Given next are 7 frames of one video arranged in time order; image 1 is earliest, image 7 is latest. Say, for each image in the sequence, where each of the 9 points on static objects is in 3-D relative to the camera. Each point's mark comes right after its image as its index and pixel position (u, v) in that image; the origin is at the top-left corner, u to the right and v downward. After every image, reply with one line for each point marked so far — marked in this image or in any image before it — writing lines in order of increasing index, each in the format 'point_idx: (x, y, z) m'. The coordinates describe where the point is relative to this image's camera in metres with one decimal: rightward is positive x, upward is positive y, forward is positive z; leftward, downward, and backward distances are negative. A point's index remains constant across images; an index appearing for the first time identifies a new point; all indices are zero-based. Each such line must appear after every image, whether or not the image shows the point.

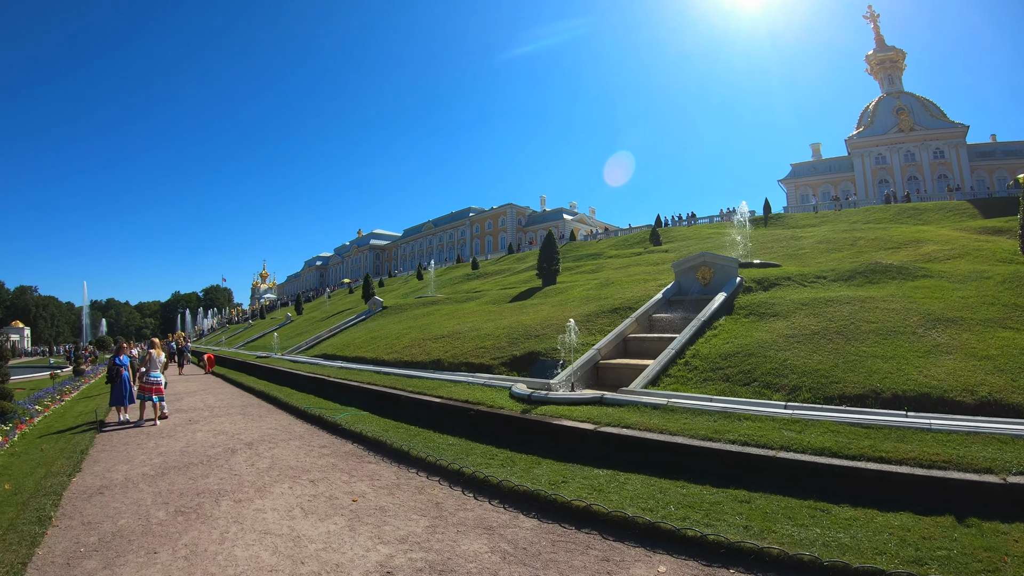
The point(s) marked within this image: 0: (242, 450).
0: (-4.5, -2.8, +8.3) m
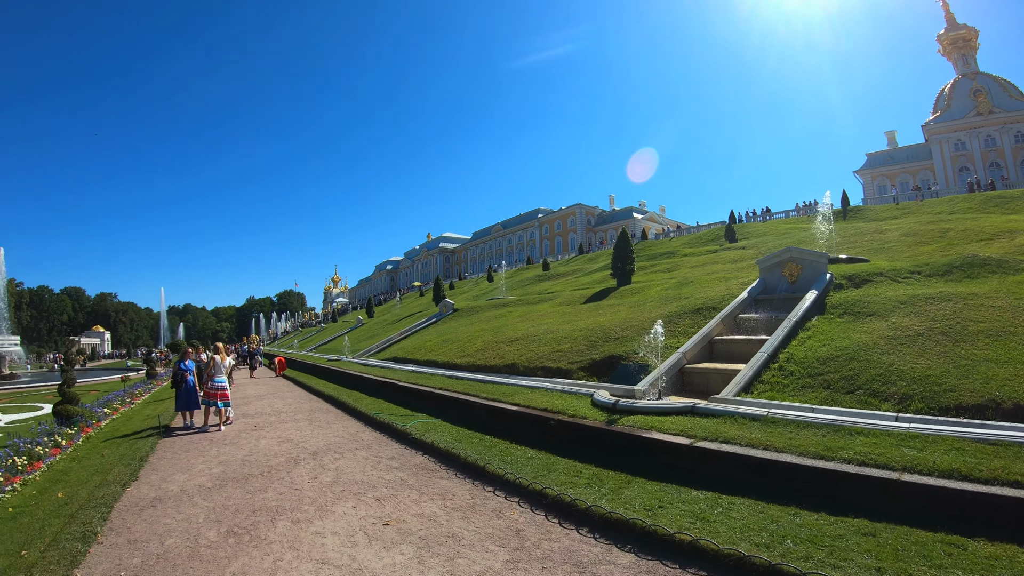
0: (-3.1, -2.7, +7.6) m
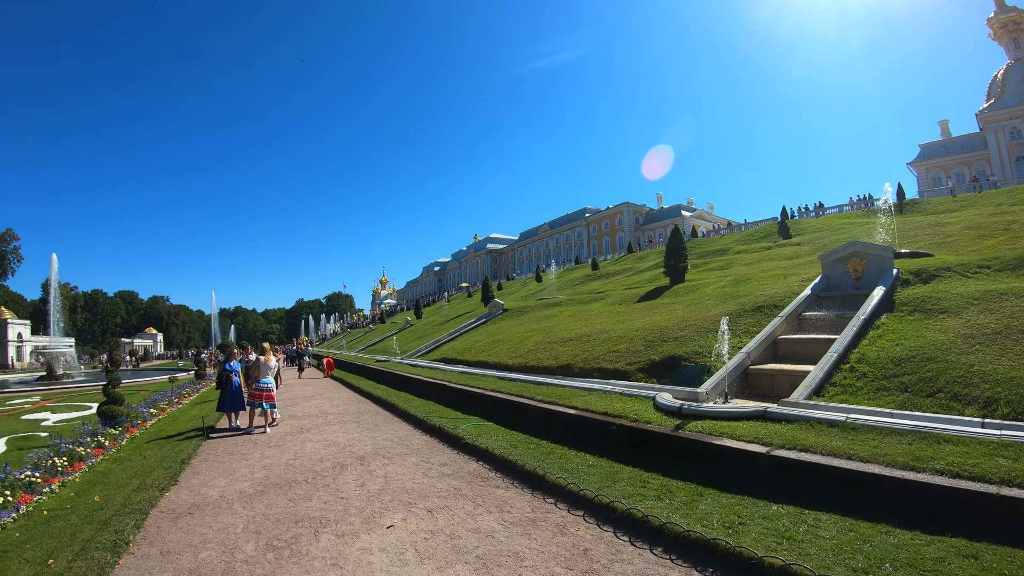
0: (-2.2, -2.6, +7.0) m
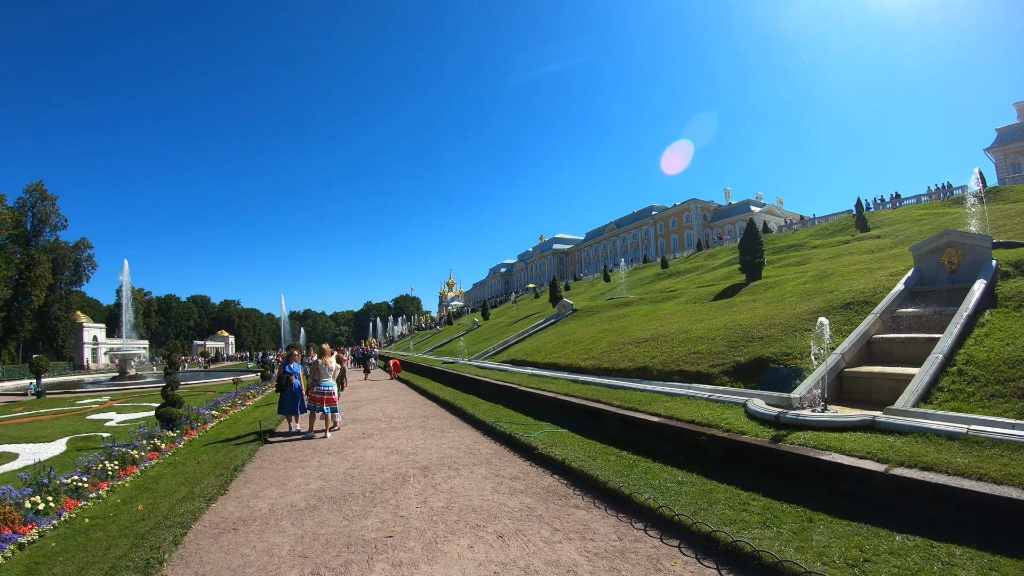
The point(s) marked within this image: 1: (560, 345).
0: (-1.2, -2.5, +6.2) m
1: (+2.0, -2.1, +18.0) m
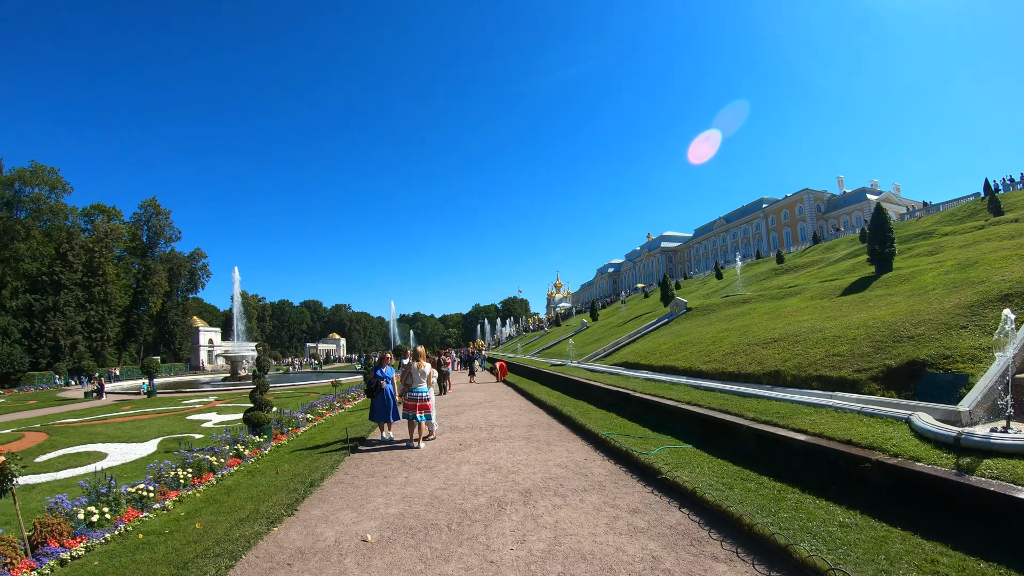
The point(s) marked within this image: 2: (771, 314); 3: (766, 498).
0: (-0.1, -2.3, +5.1) m
1: (+5.1, -1.9, +16.1) m
2: (+8.7, -0.9, +16.8) m
3: (+2.9, -2.4, +5.6) m
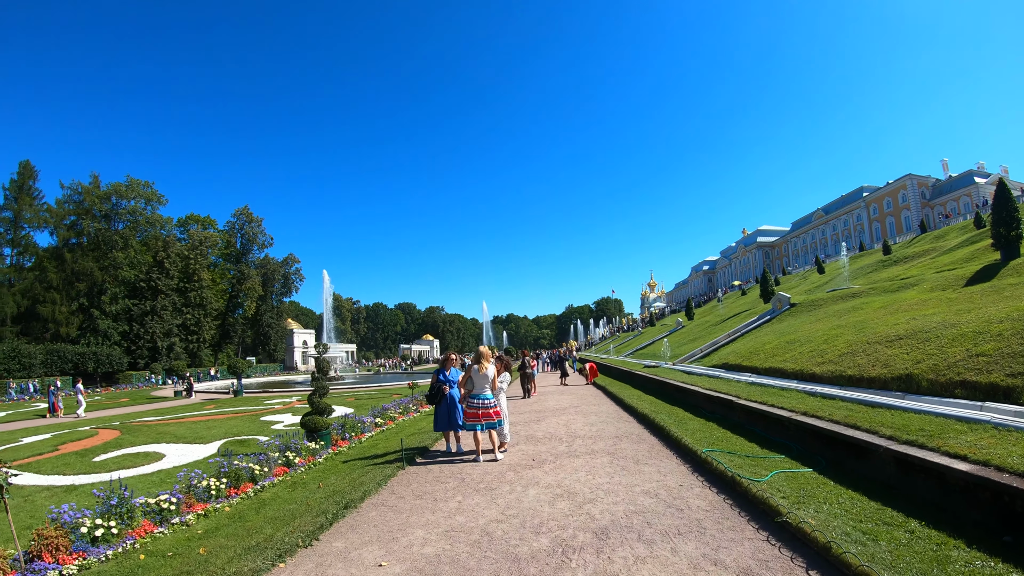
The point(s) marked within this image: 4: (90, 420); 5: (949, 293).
0: (+0.4, -2.1, +4.0) m
1: (+6.9, -1.7, +14.3) m
2: (+10.7, -0.5, +14.5) m
3: (+3.5, -2.2, +4.1) m
4: (-13.6, -4.2, +15.6) m
5: (+13.0, -0.2, +15.0) m
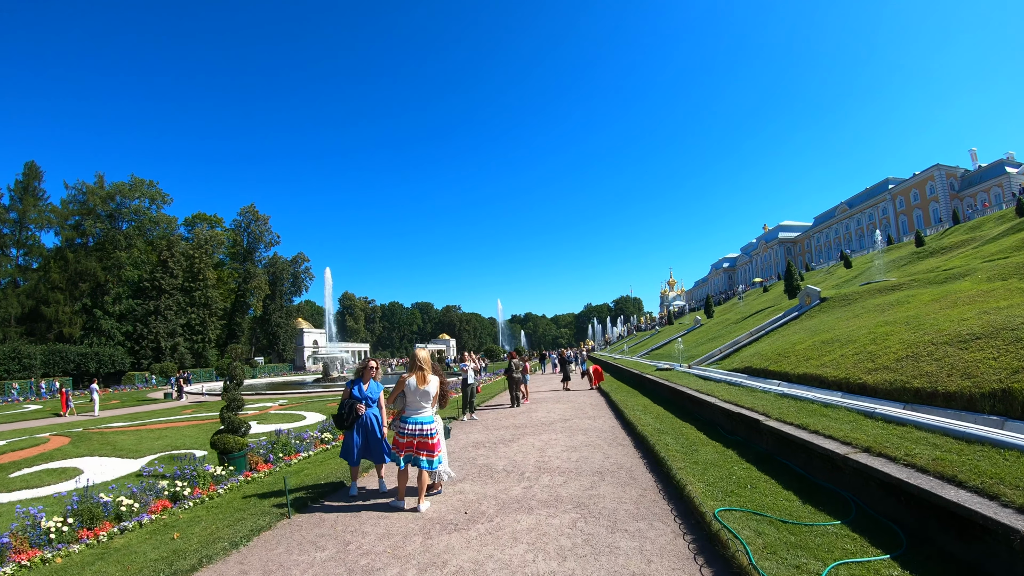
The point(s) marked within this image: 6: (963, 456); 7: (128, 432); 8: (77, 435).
0: (-0.2, -2.0, +2.4) m
1: (+6.7, -1.4, +12.3) m
2: (+10.4, -0.3, +12.4) m
3: (+2.8, -2.0, +2.3) m
4: (-13.7, -4.1, +14.6) m
5: (+12.8, +0.1, +12.8) m
6: (+3.8, -1.4, +4.6) m
7: (-9.4, -3.5, +11.9) m
8: (-11.0, -3.7, +12.2) m
